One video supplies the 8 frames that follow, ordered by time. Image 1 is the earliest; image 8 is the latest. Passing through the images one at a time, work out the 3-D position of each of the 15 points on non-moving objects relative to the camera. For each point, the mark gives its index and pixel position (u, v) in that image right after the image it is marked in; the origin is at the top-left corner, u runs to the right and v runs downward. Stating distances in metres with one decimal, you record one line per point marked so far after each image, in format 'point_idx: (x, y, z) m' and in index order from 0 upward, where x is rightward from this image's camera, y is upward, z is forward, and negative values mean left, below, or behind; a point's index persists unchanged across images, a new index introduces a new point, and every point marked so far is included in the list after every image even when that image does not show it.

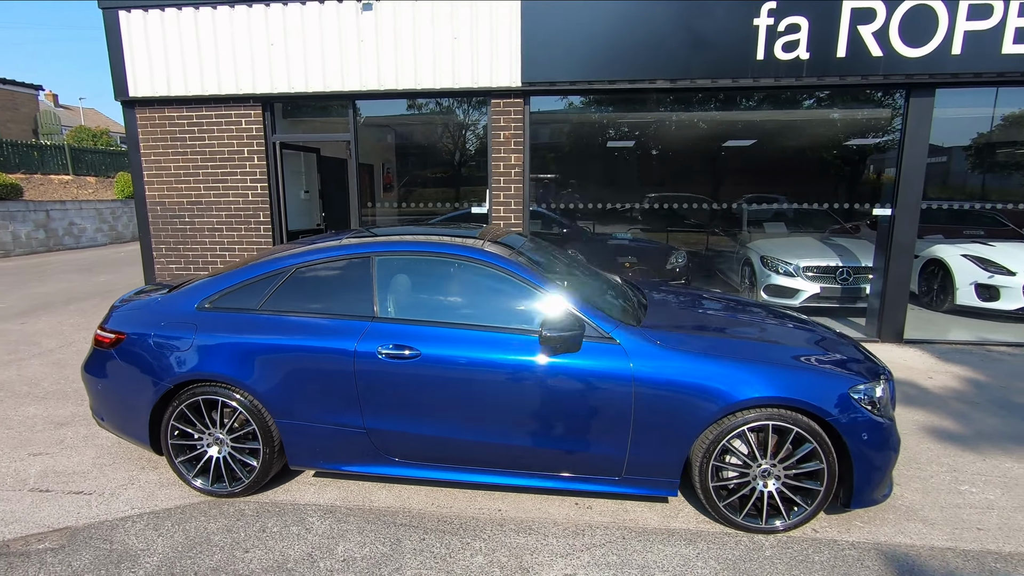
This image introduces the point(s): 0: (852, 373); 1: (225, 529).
0: (+1.7, -0.4, +2.7) m
1: (-1.5, -1.3, +2.8) m
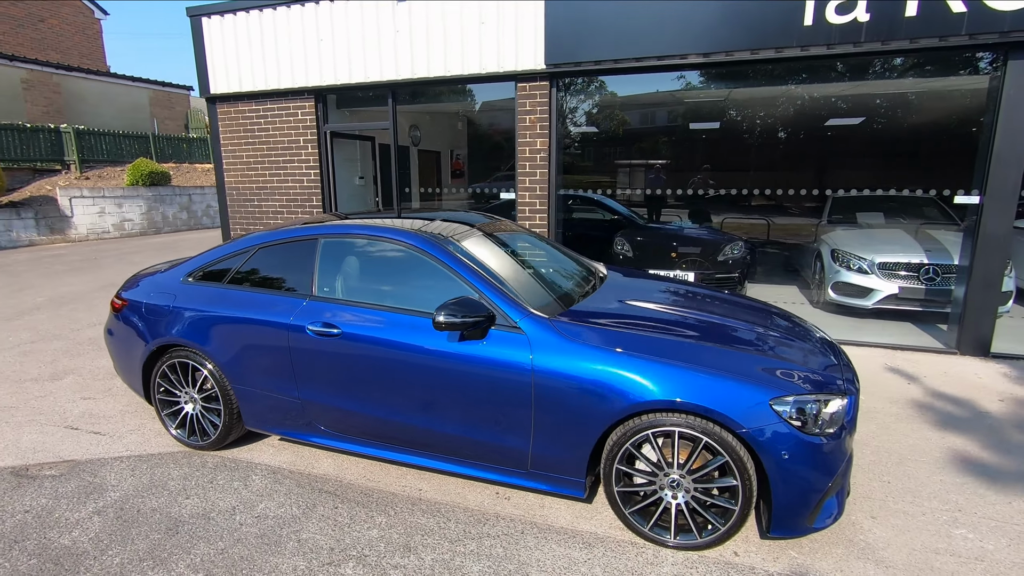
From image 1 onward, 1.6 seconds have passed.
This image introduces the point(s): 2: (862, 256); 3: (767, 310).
0: (+1.2, -0.4, +2.4) m
1: (-1.9, -1.1, +3.2) m
2: (+4.0, +0.4, +6.2) m
3: (+1.6, -0.2, +3.5) m
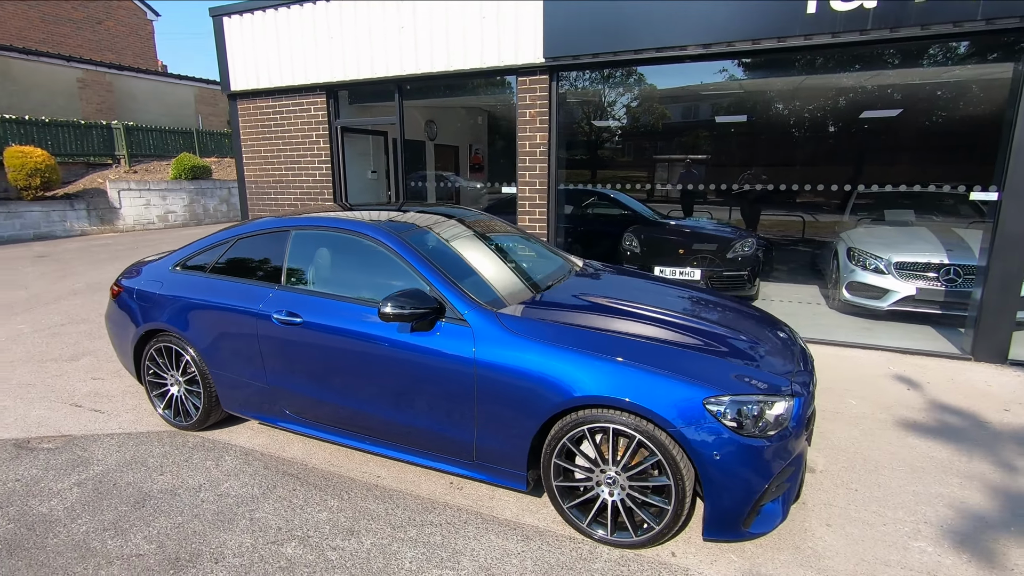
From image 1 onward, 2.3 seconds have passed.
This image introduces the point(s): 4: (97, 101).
0: (+0.9, -0.4, +2.4) m
1: (-2.2, -1.0, +3.4) m
2: (+4.0, +0.4, +5.9) m
3: (+1.4, -0.1, +3.4) m
4: (-12.9, +5.8, +16.6) m
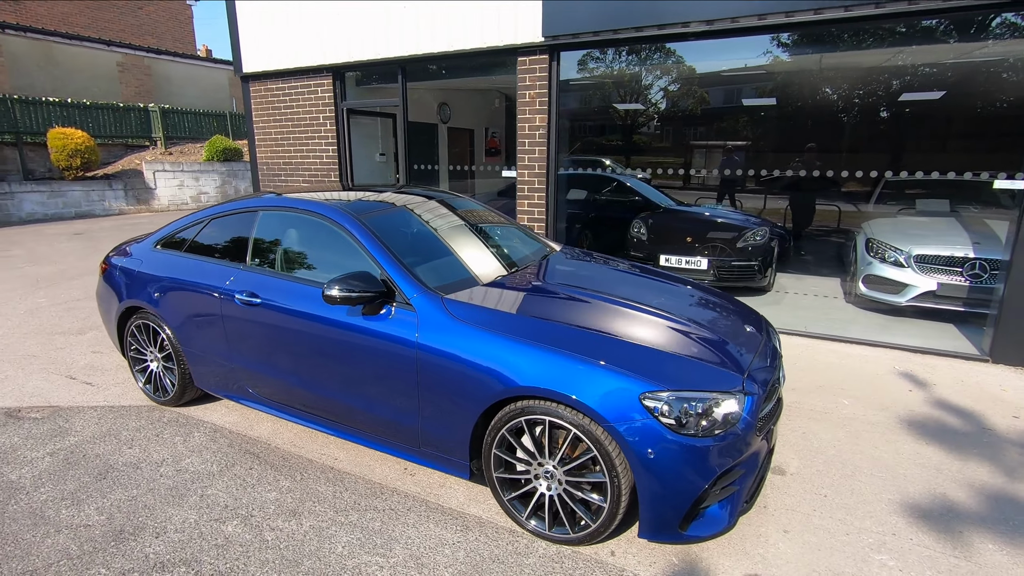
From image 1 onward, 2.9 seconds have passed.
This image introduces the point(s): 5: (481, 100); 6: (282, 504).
0: (+0.6, -0.4, +2.2) m
1: (-2.4, -0.9, +3.4) m
2: (+4.0, +0.4, +5.6) m
3: (+1.2, -0.1, +3.2) m
4: (-12.0, +6.5, +17.2) m
5: (-0.3, +2.4, +7.0) m
6: (-1.2, -1.1, +2.7) m
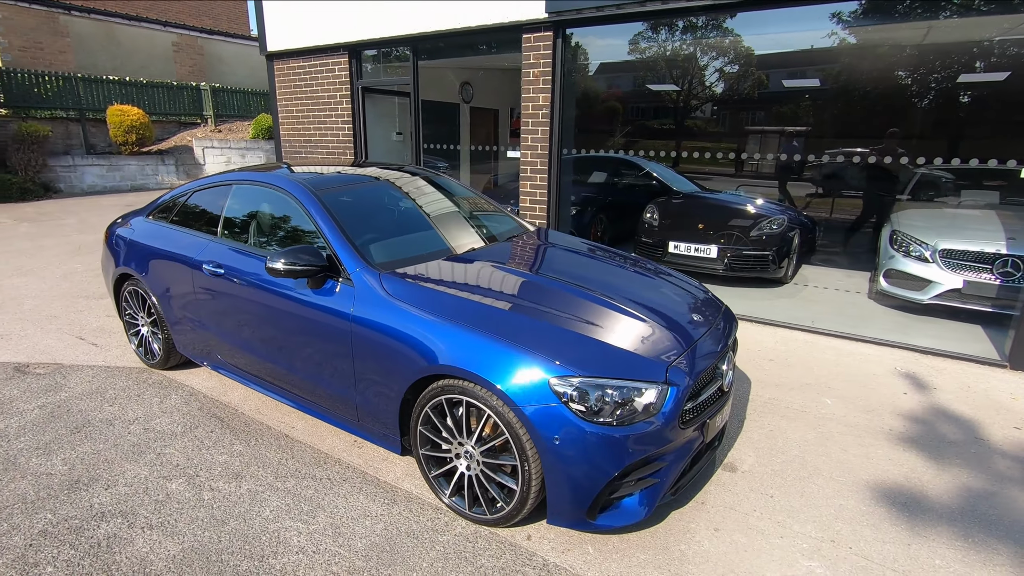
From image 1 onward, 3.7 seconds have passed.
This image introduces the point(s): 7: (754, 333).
0: (+0.3, -0.3, +2.2) m
1: (-2.6, -0.7, +3.7) m
2: (+3.9, +0.5, +5.2) m
3: (+1.0, 0.0, +3.1) m
4: (-10.8, +7.5, +18.0) m
5: (-0.2, +2.7, +6.9) m
6: (-1.5, -0.9, +2.8) m
7: (+2.1, -0.4, +4.7) m
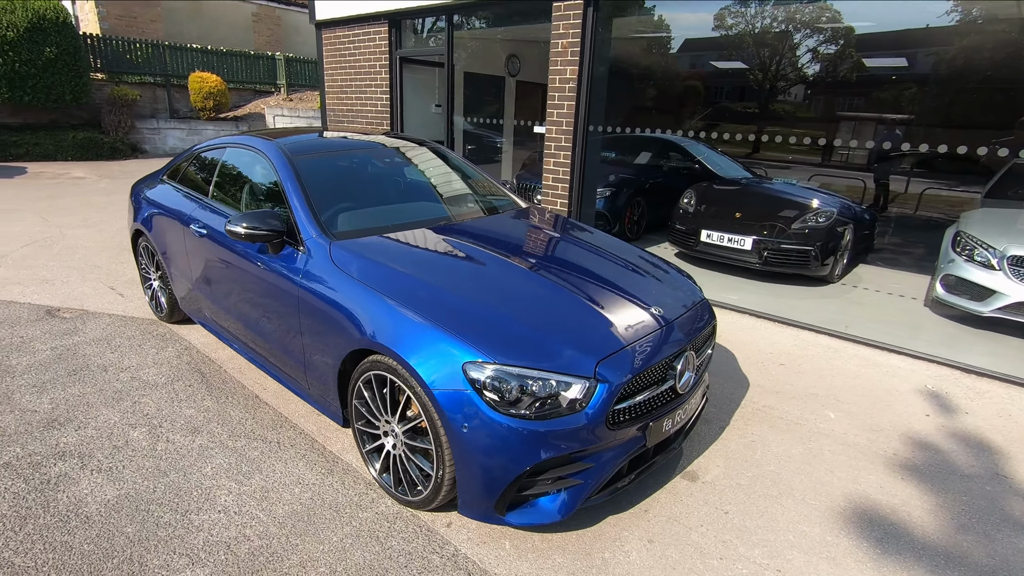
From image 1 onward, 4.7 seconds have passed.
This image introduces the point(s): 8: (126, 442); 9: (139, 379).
0: (0.0, -0.2, +2.0) m
1: (-2.8, -0.4, +3.9) m
2: (+4.0, +0.4, +4.5) m
3: (+0.8, 0.0, +2.8) m
4: (-8.5, +8.8, +18.7) m
5: (+0.3, +2.9, +6.6) m
6: (-1.7, -0.7, +2.9) m
7: (+2.1, -0.4, +4.3) m
8: (-1.9, -0.8, +2.7) m
9: (-2.3, -0.6, +3.3) m
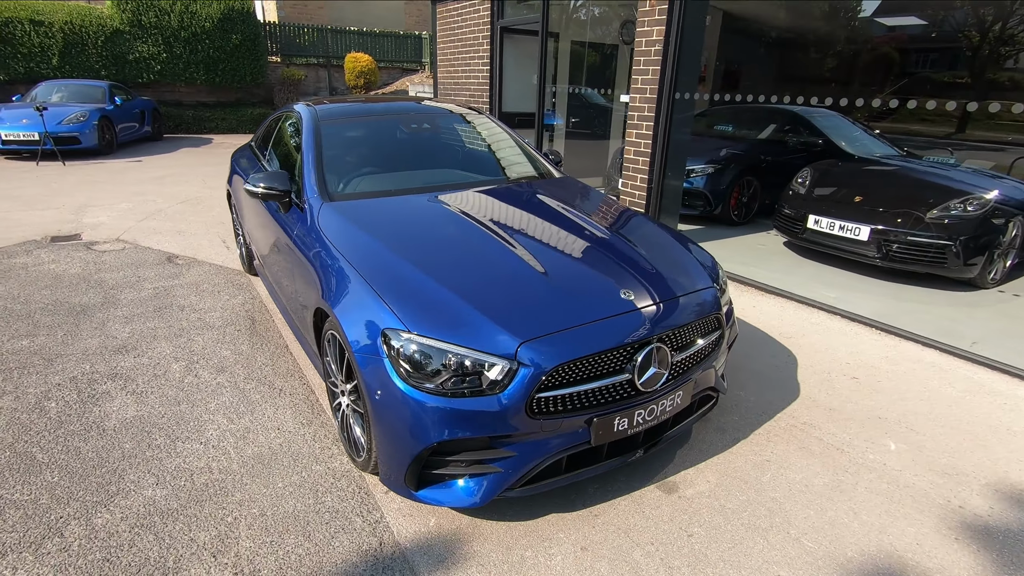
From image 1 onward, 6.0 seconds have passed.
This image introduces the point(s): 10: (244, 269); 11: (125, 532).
0: (-0.3, -0.1, +1.9) m
1: (-2.5, 0.0, +4.4) m
2: (+4.3, +0.2, +3.3) m
3: (+0.7, +0.1, +2.5) m
4: (-3.5, +10.0, +19.8) m
5: (+1.5, +3.1, +6.1) m
6: (-1.7, -0.4, +3.2) m
7: (+2.3, -0.4, +3.6) m
8: (-2.0, -0.5, +3.1) m
9: (-2.2, -0.2, +3.8) m
10: (-2.4, +0.2, +4.7) m
11: (-1.4, -0.9, +2.0) m
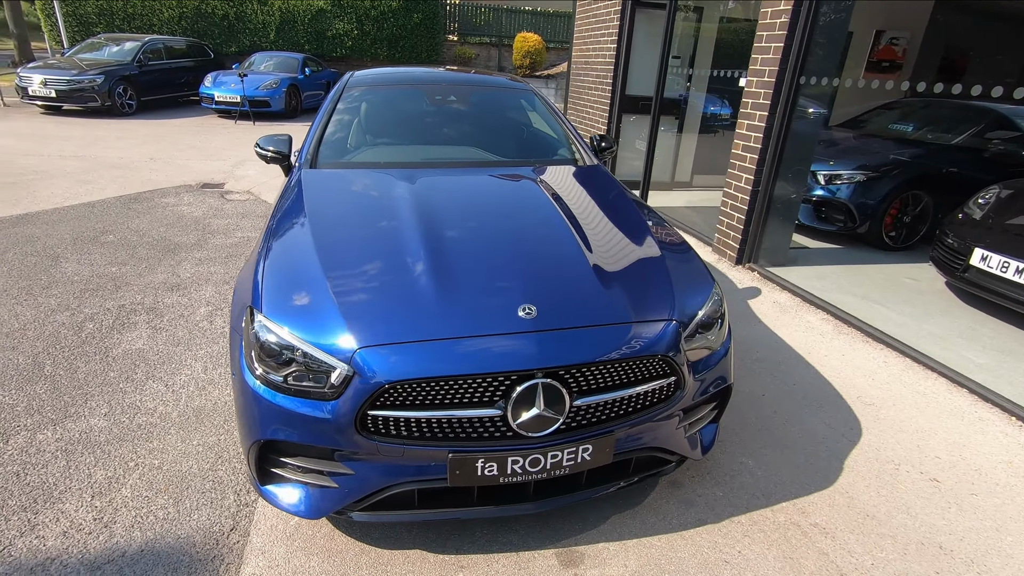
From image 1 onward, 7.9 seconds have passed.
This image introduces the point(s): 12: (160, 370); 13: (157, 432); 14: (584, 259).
0: (-0.7, -0.1, +1.7) m
1: (-2.0, +0.4, +4.7) m
2: (+4.1, -0.4, +1.7) m
3: (+0.5, 0.0, +2.0) m
4: (+3.1, +10.5, +19.2) m
5: (+2.7, +2.9, +5.1) m
6: (-1.7, -0.2, +3.4) m
7: (+2.3, -0.7, +2.6) m
8: (-2.0, -0.2, +3.3) m
9: (-1.9, +0.1, +4.0) m
10: (-1.8, +0.5, +5.0) m
11: (-1.9, -0.7, +2.2) m
12: (-1.8, -0.4, +2.8) m
13: (-1.5, -0.6, +2.3) m
14: (+0.4, +0.1, +2.0) m
